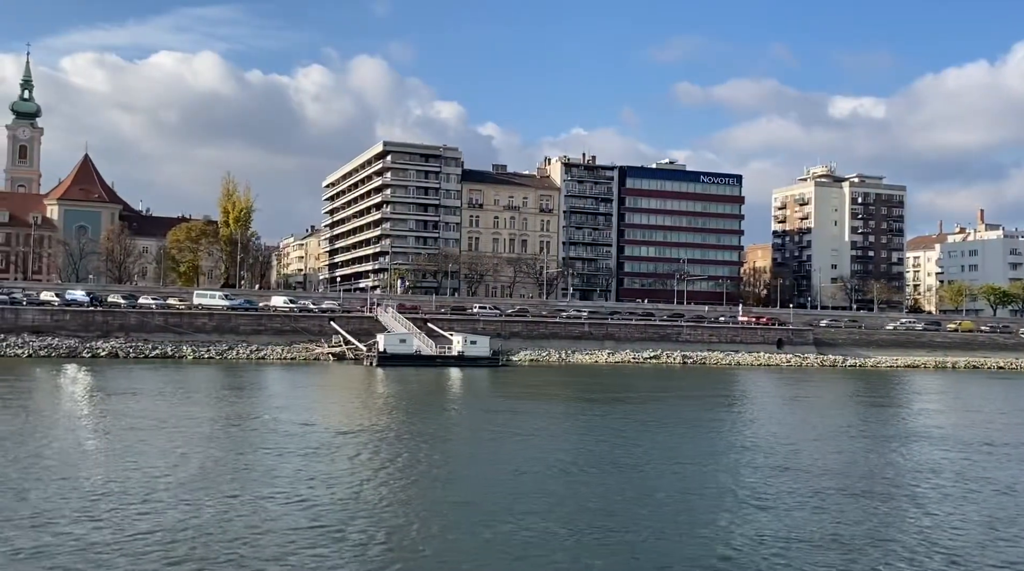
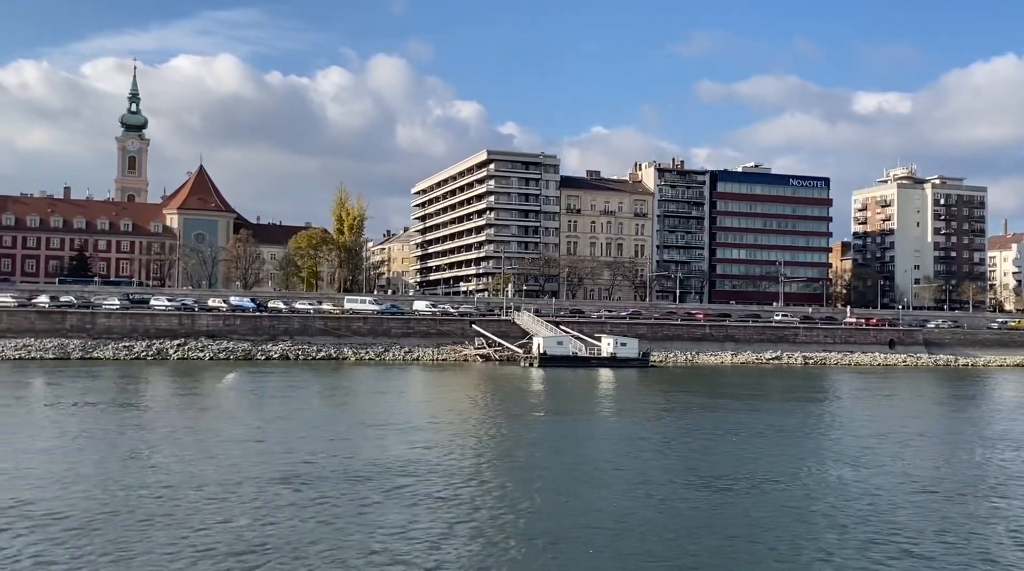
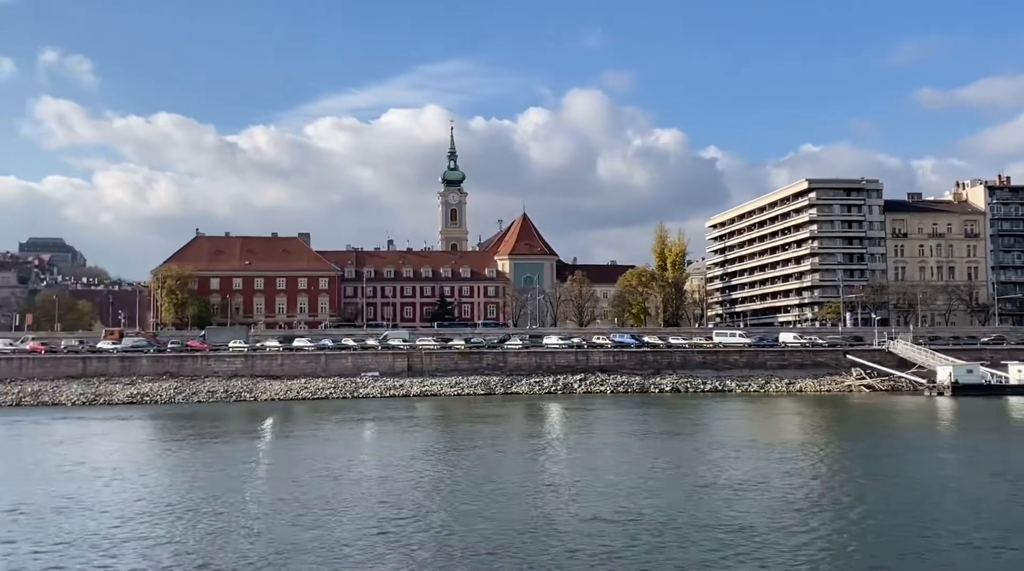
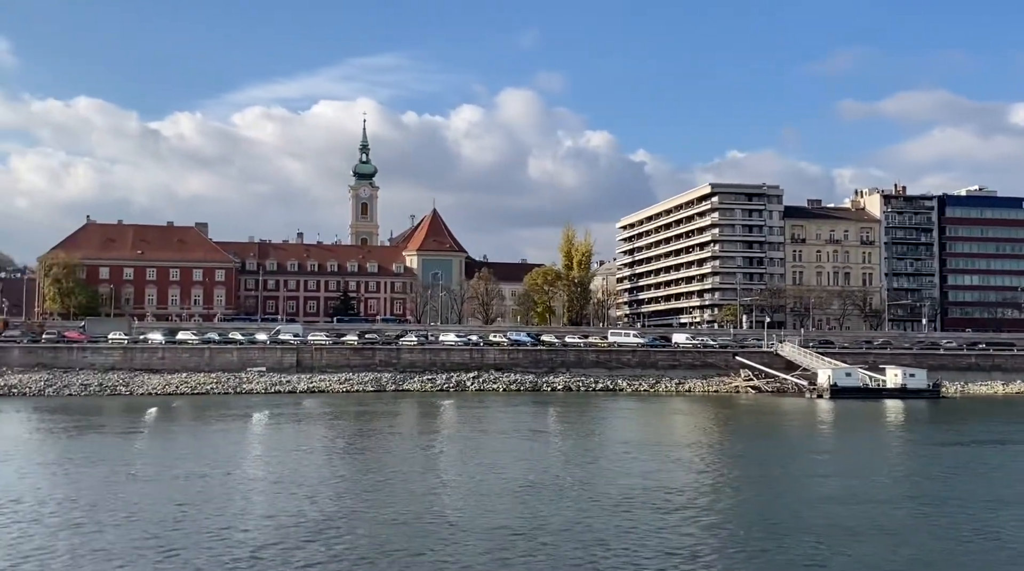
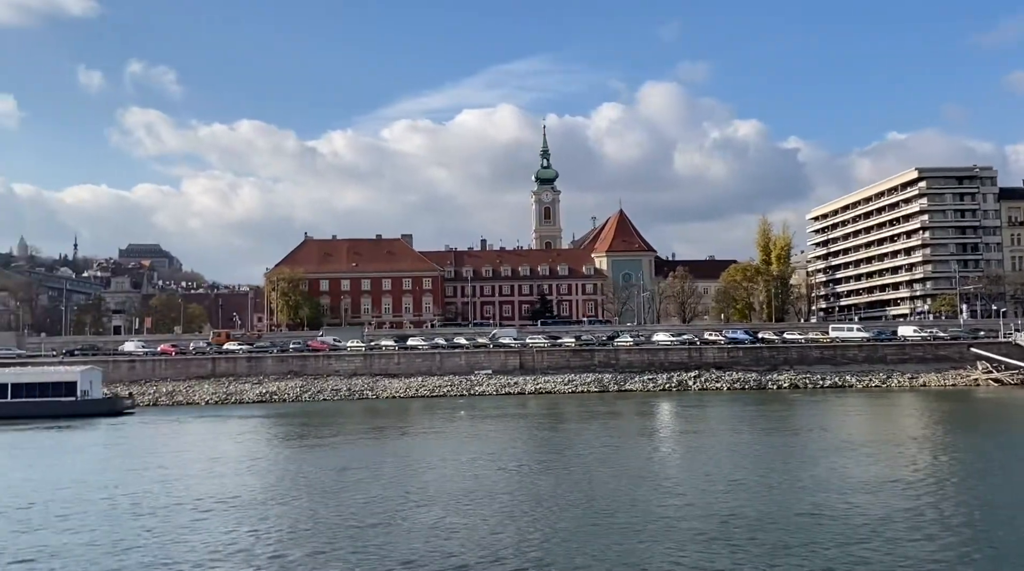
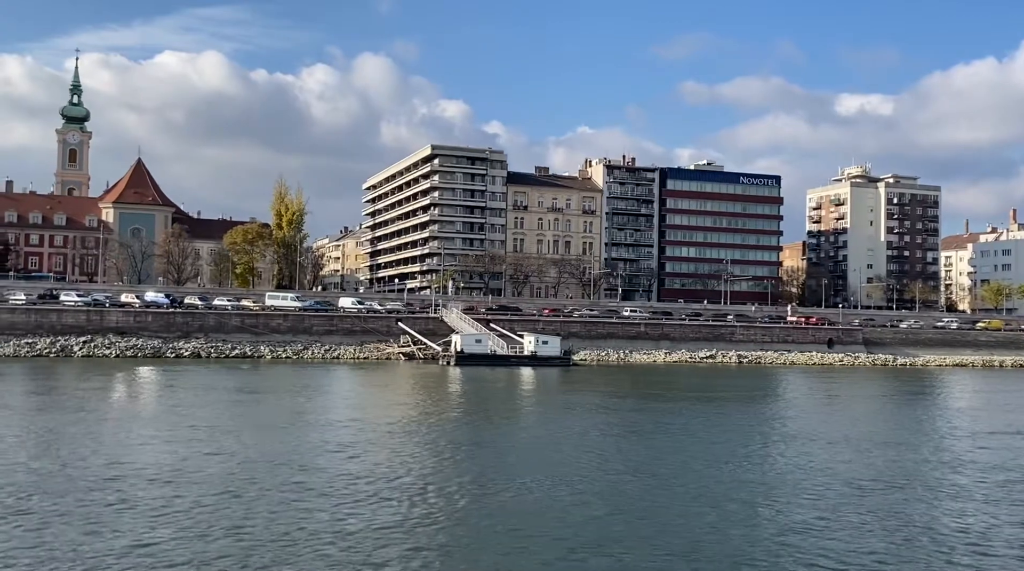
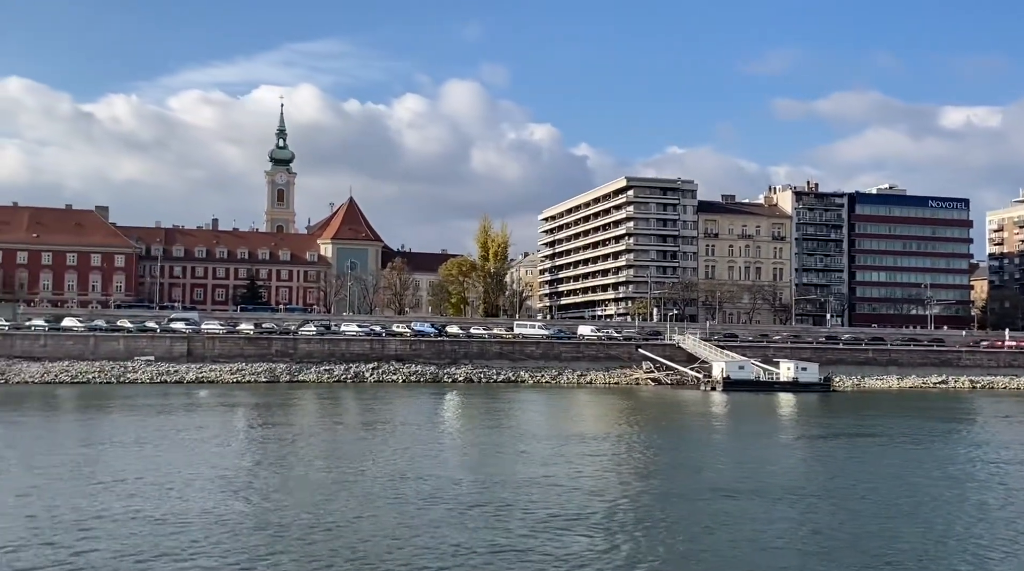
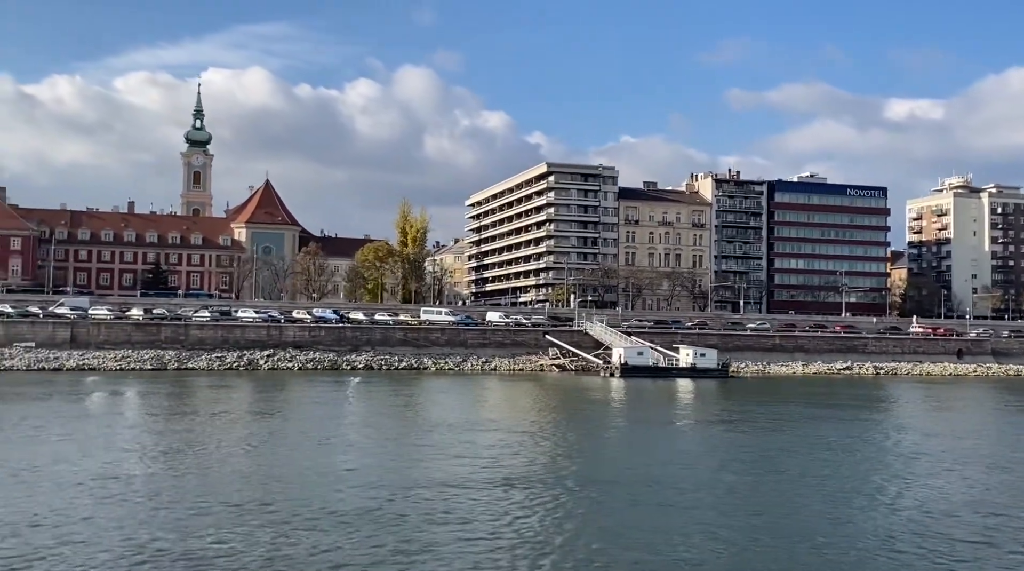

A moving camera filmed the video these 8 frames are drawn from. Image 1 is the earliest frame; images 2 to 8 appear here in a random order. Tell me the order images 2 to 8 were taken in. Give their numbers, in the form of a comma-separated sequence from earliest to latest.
6, 2, 8, 7, 4, 3, 5
